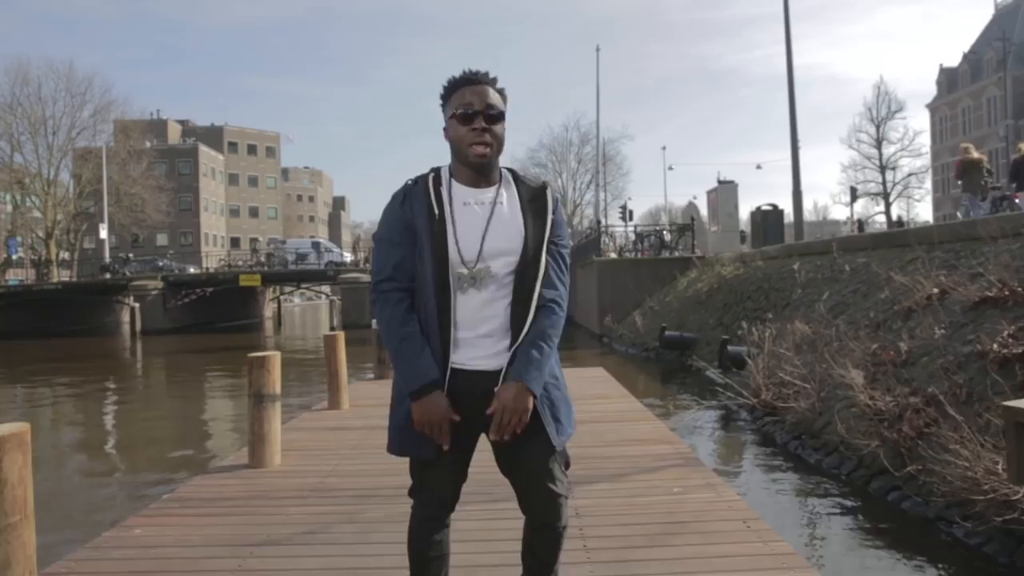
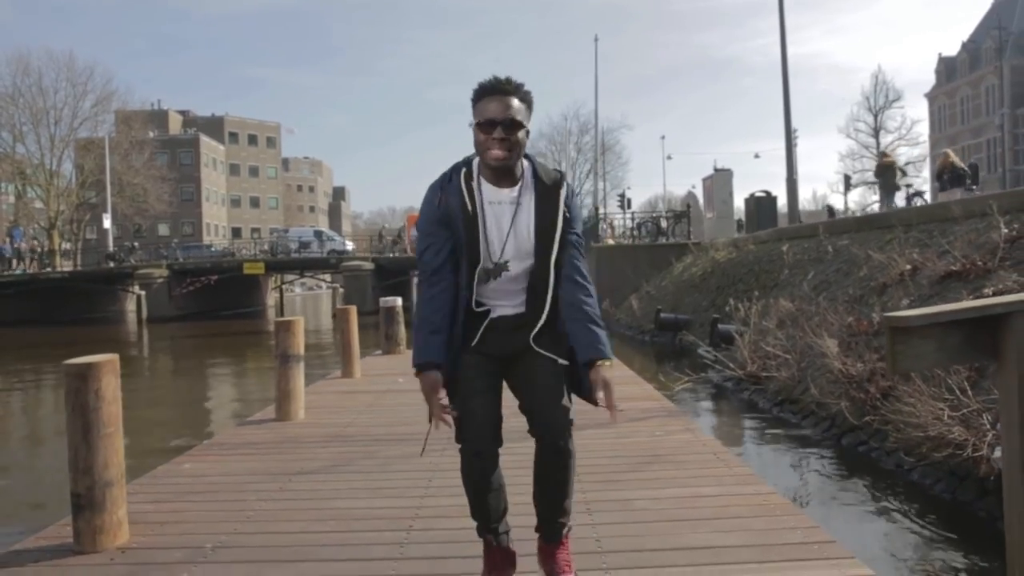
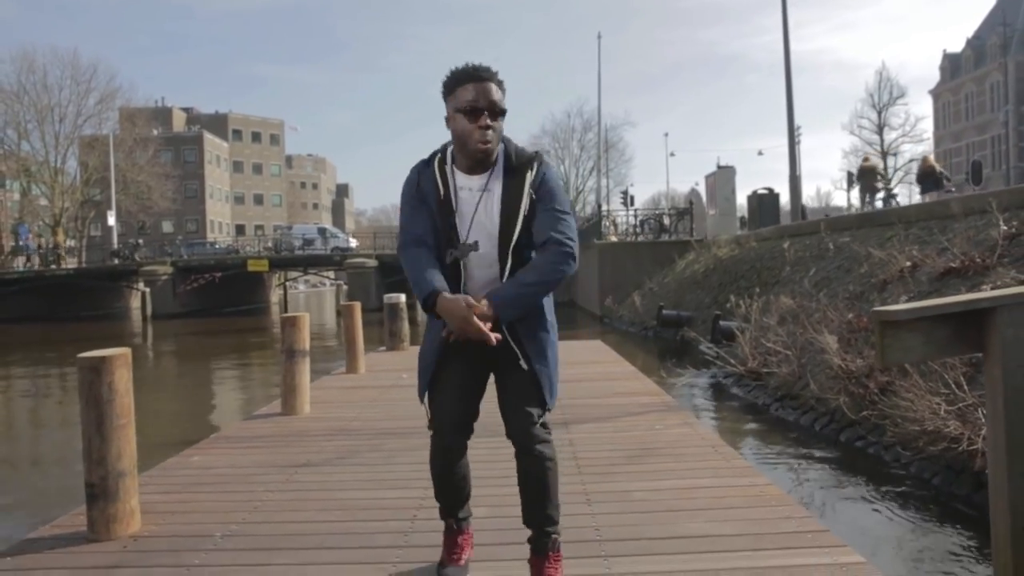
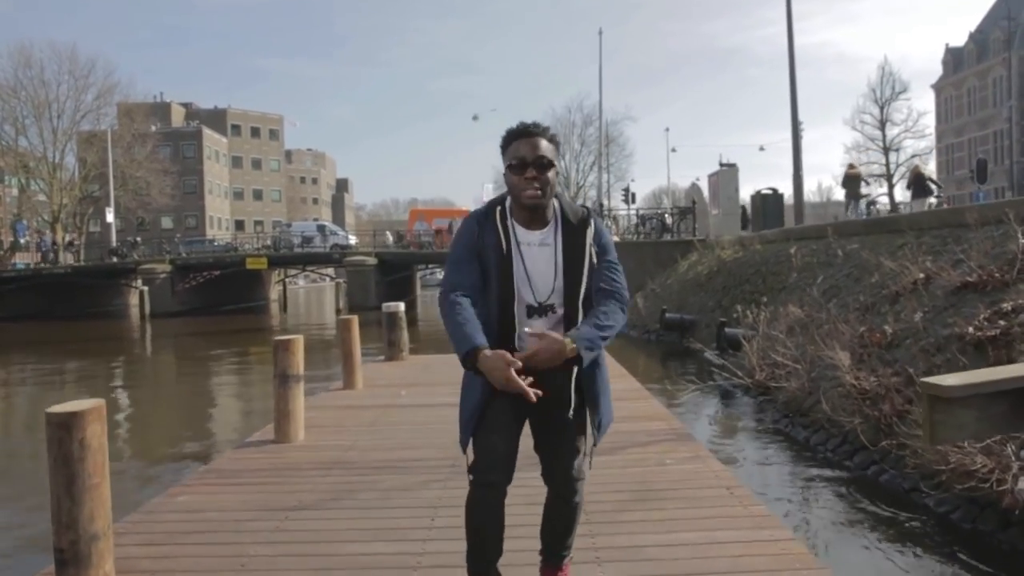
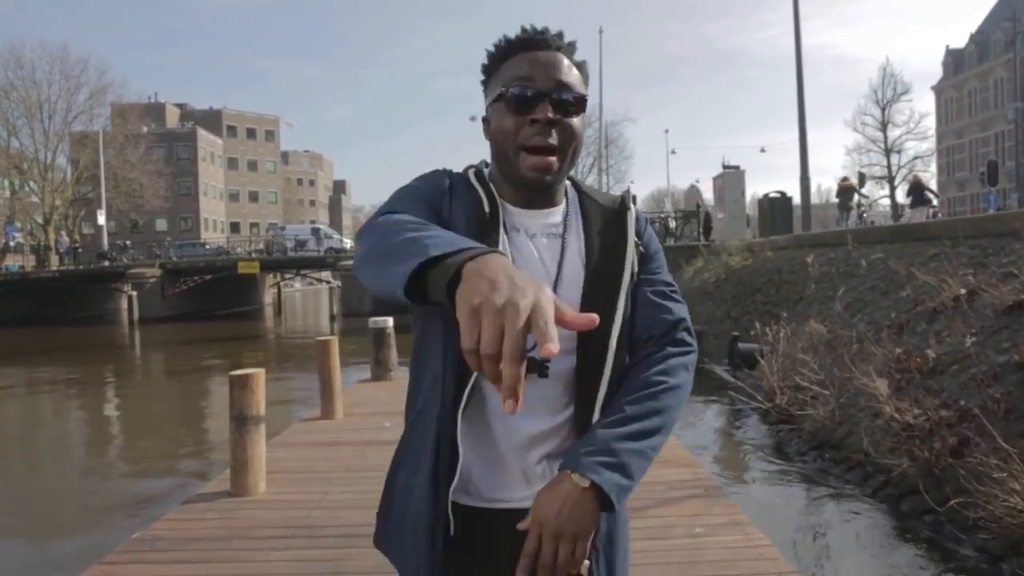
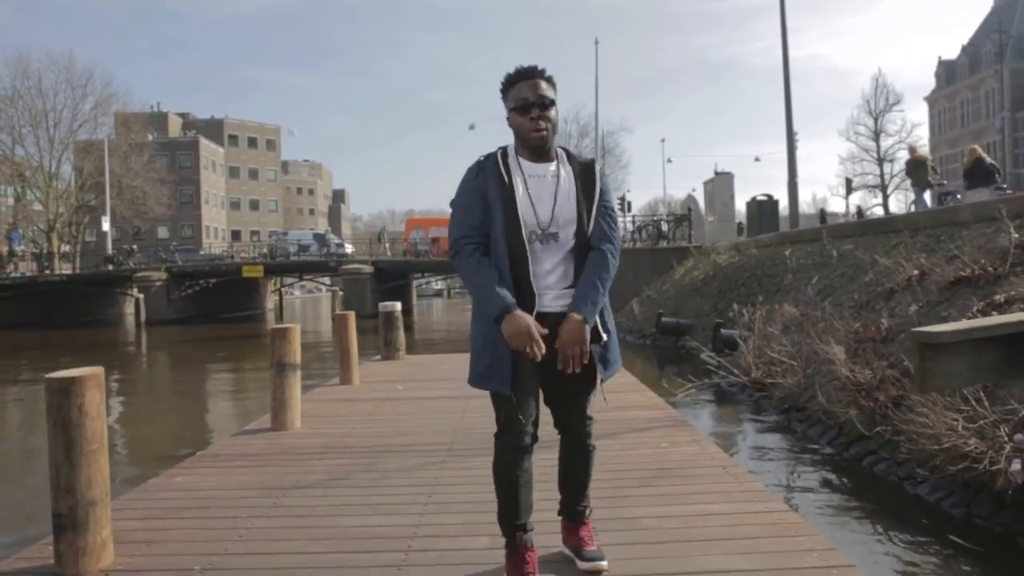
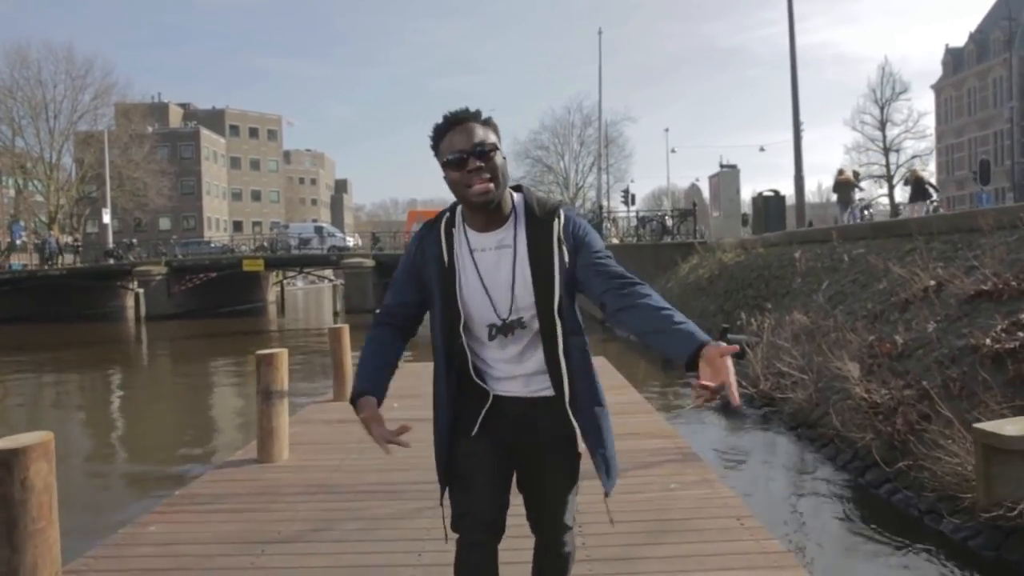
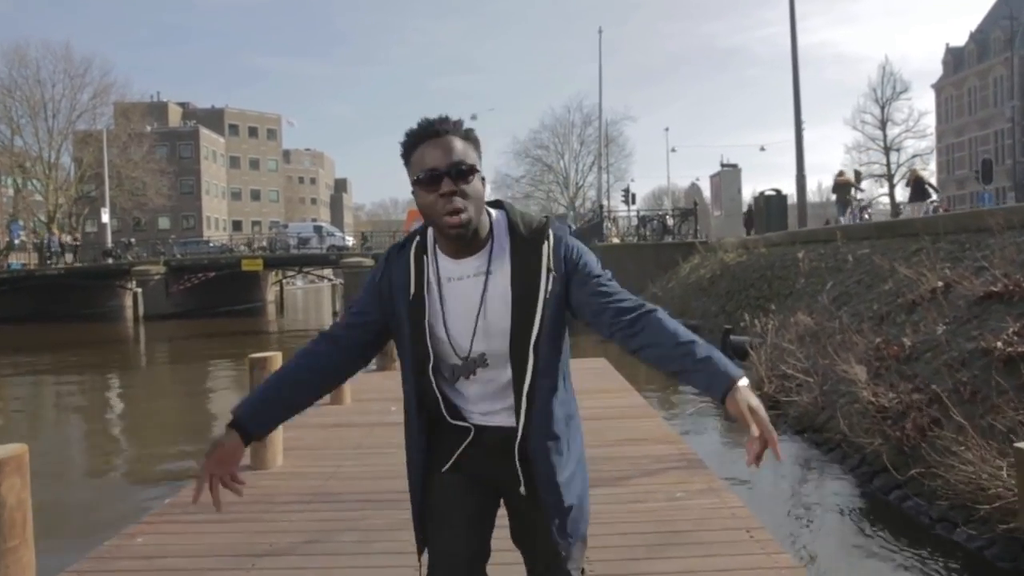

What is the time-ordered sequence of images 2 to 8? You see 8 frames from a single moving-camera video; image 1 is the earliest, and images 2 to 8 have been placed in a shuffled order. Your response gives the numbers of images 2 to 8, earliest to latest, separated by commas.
6, 2, 3, 4, 7, 8, 5
